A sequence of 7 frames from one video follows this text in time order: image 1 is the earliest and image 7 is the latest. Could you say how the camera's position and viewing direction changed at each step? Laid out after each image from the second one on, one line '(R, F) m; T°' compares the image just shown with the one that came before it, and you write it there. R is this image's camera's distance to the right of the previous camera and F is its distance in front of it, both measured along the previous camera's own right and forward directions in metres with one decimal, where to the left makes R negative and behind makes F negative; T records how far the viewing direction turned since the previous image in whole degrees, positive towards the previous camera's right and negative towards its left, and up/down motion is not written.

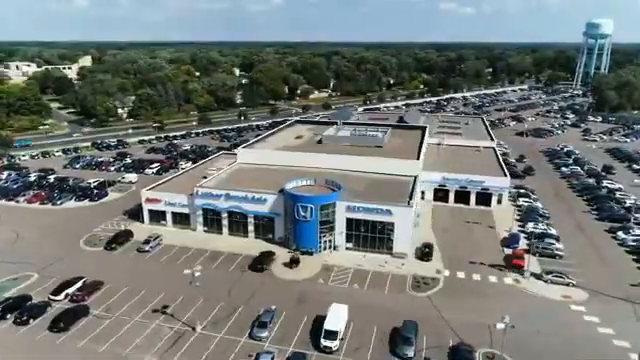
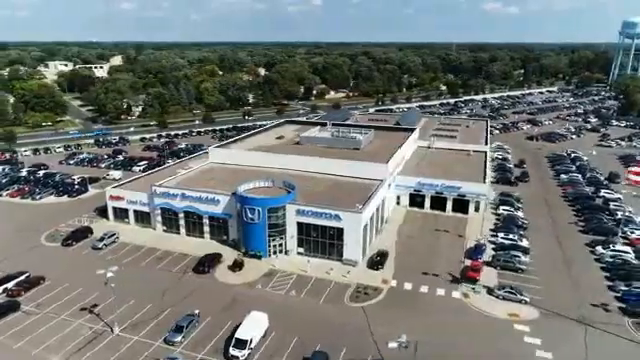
(+7.6, +1.6) m; -5°
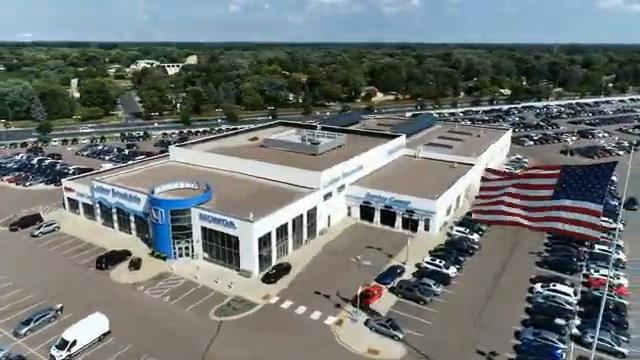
(+15.4, +3.5) m; -11°
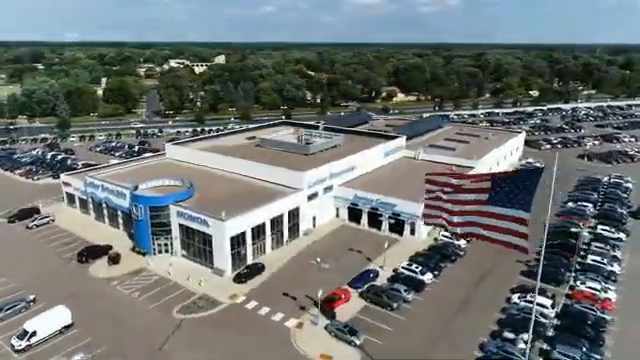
(+4.8, +0.6) m; -4°
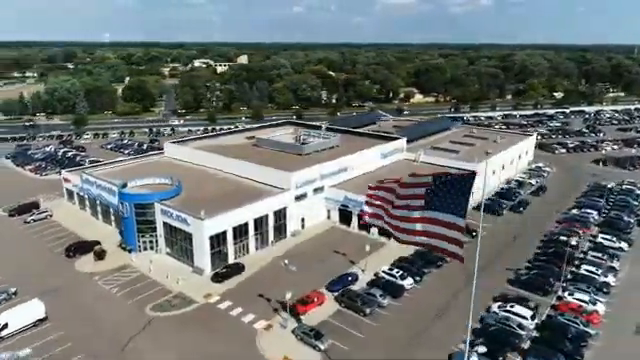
(+3.7, +0.6) m; -3°
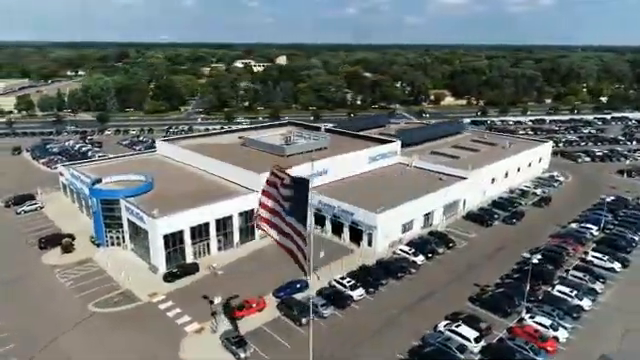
(+7.4, +1.5) m; -6°
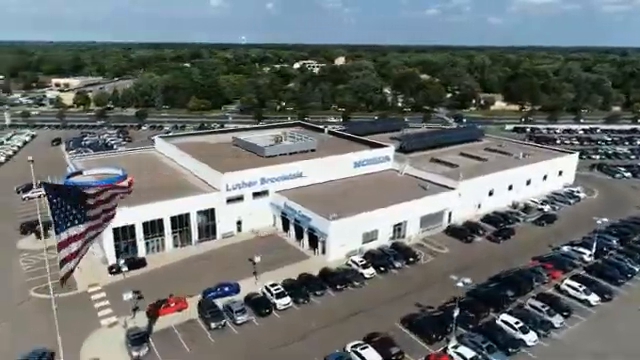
(+10.2, +2.0) m; -9°
